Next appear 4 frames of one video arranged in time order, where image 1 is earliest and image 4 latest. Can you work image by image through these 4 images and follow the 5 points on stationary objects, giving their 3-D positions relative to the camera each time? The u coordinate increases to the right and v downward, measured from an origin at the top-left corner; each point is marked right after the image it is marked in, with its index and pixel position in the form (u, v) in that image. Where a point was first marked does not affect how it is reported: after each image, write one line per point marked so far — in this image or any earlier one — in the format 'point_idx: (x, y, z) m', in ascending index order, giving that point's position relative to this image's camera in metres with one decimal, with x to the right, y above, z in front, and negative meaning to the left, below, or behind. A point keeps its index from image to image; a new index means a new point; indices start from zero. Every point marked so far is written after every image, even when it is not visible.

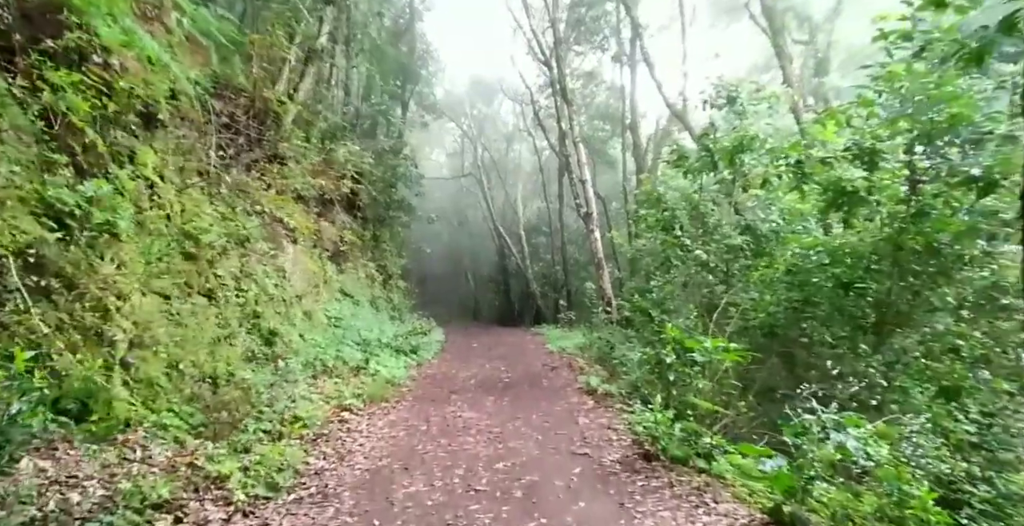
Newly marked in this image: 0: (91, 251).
0: (-4.0, +0.1, +5.8) m
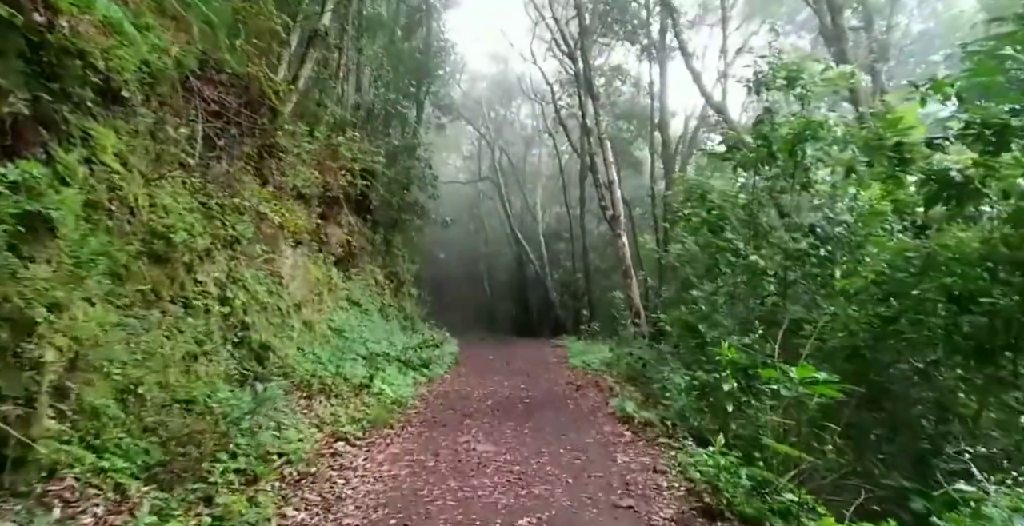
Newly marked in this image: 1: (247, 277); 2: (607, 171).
0: (-3.8, +0.1, +4.6) m
1: (-4.1, -0.2, +9.3) m
2: (+2.7, +2.6, +17.3) m
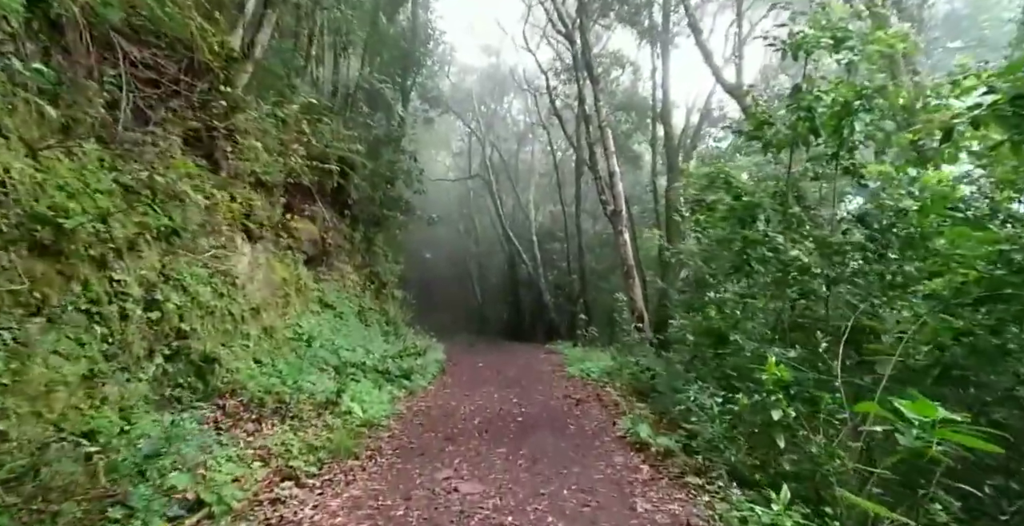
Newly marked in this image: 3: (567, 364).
0: (-3.8, +0.2, +3.1) m
1: (-4.2, -0.2, +7.8) m
2: (+2.5, +2.7, +15.9) m
3: (+1.5, -2.7, +16.4) m
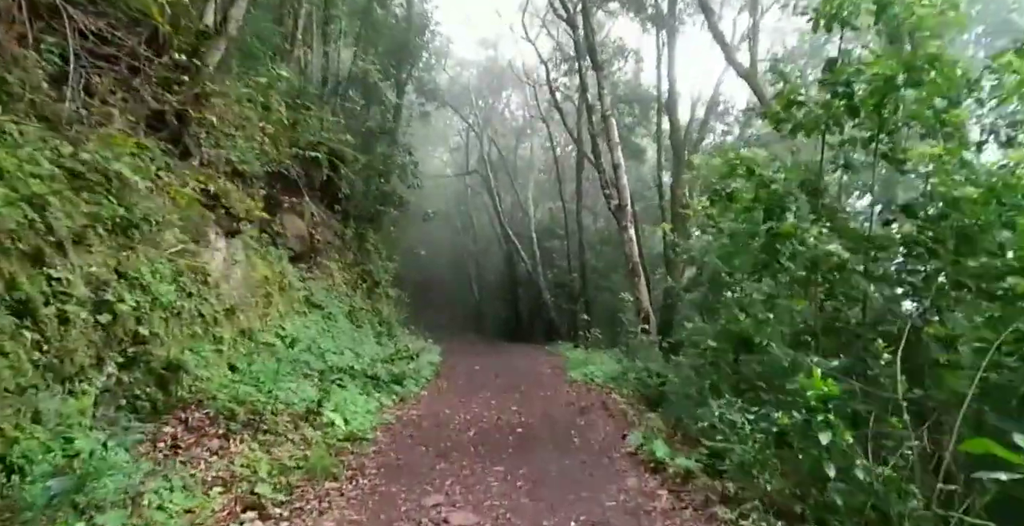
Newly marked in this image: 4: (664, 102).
0: (-3.8, +0.2, +2.3) m
1: (-4.2, -0.1, +6.9) m
2: (+2.5, +2.7, +15.1) m
3: (+1.5, -2.7, +15.6) m
4: (+4.9, +5.2, +19.9) m
